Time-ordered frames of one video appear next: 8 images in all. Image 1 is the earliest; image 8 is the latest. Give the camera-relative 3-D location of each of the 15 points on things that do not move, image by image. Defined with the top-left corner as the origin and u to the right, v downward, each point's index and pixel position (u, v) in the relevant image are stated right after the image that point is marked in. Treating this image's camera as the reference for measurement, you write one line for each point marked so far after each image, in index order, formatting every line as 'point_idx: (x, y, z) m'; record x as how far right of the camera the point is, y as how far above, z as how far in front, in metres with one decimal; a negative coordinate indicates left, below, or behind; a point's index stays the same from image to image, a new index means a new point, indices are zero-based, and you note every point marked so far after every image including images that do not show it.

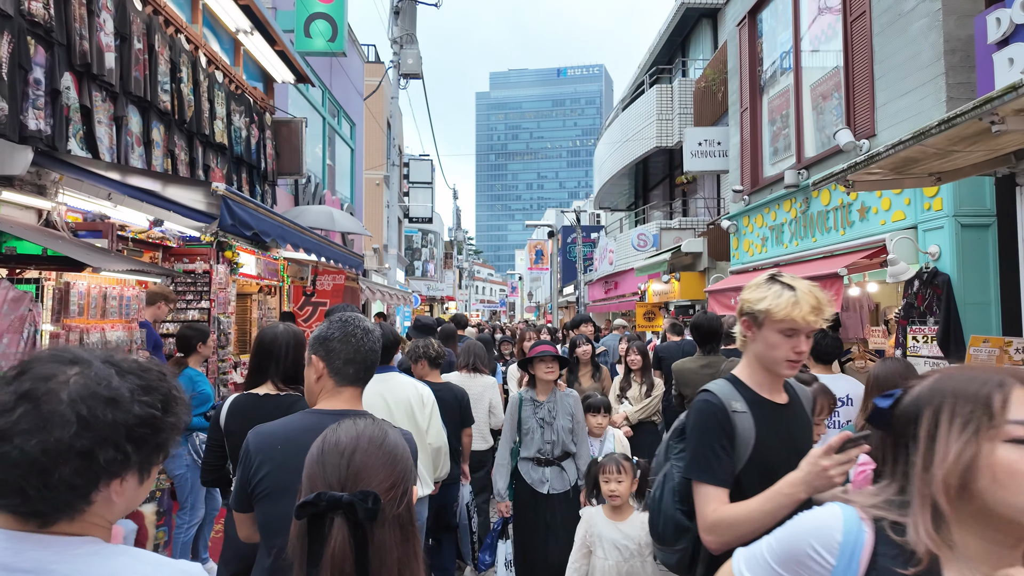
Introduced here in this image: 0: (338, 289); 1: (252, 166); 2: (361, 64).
0: (-2.9, 0.0, +10.1) m
1: (-3.8, +1.8, +8.9) m
2: (-4.3, +6.3, +17.2) m
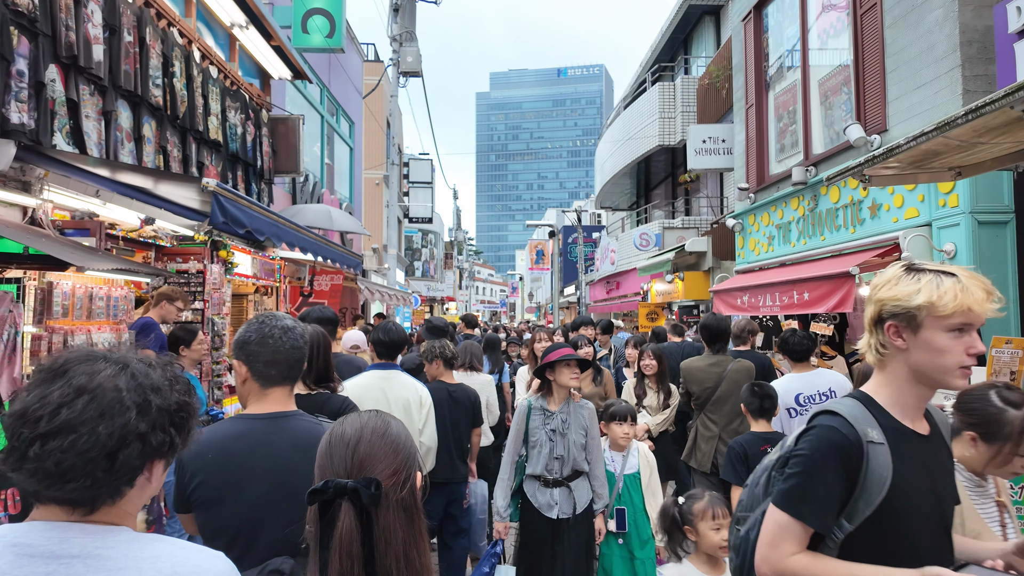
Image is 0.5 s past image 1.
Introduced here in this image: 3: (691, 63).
0: (-2.9, 0.0, +9.9) m
1: (-3.8, +1.8, +8.7) m
2: (-4.3, +6.3, +17.0) m
3: (+5.4, +6.8, +18.3) m
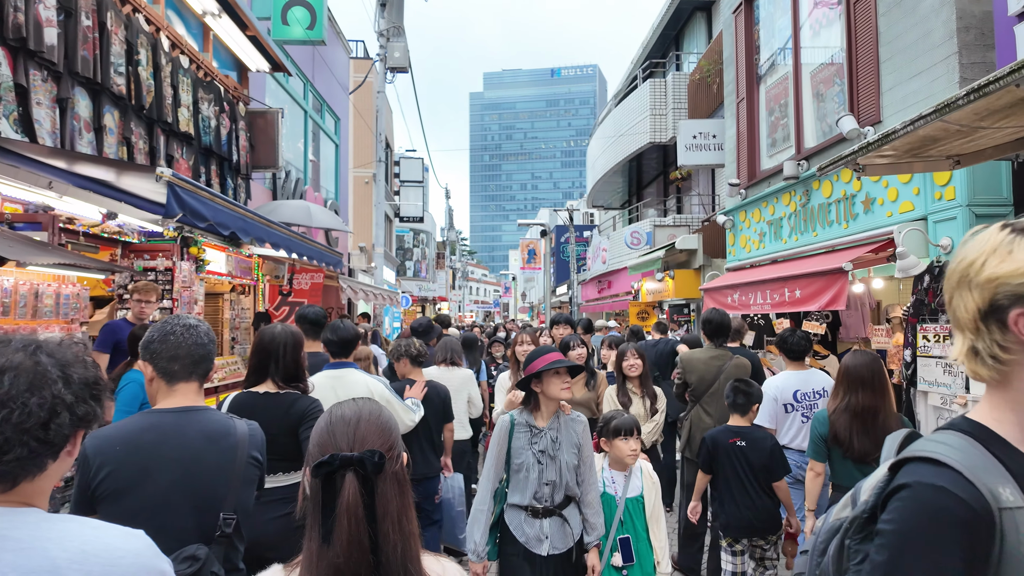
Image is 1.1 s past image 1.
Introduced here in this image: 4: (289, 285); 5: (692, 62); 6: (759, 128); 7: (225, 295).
0: (-3.1, 0.0, +9.6) m
1: (-4.0, +1.8, +8.4) m
2: (-4.6, +6.4, +16.7) m
3: (+5.1, +6.8, +18.1) m
4: (-3.6, +0.1, +9.6) m
5: (+5.2, +6.5, +17.4) m
6: (+3.8, +2.5, +9.4) m
7: (-4.1, -0.1, +8.7) m
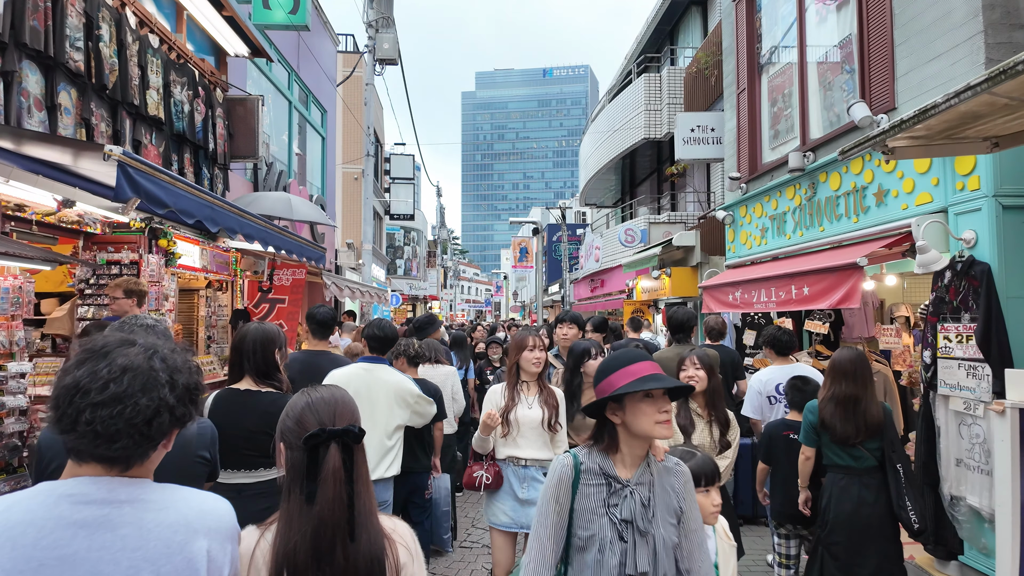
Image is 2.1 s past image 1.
0: (-3.2, 0.0, +9.2) m
1: (-4.1, +1.8, +7.9) m
2: (-4.8, +6.4, +16.2) m
3: (+4.8, +6.8, +17.7) m
4: (-3.7, +0.1, +9.1) m
5: (+4.9, +6.5, +17.1) m
6: (+3.7, +2.5, +9.0) m
7: (-4.2, 0.0, +8.3) m
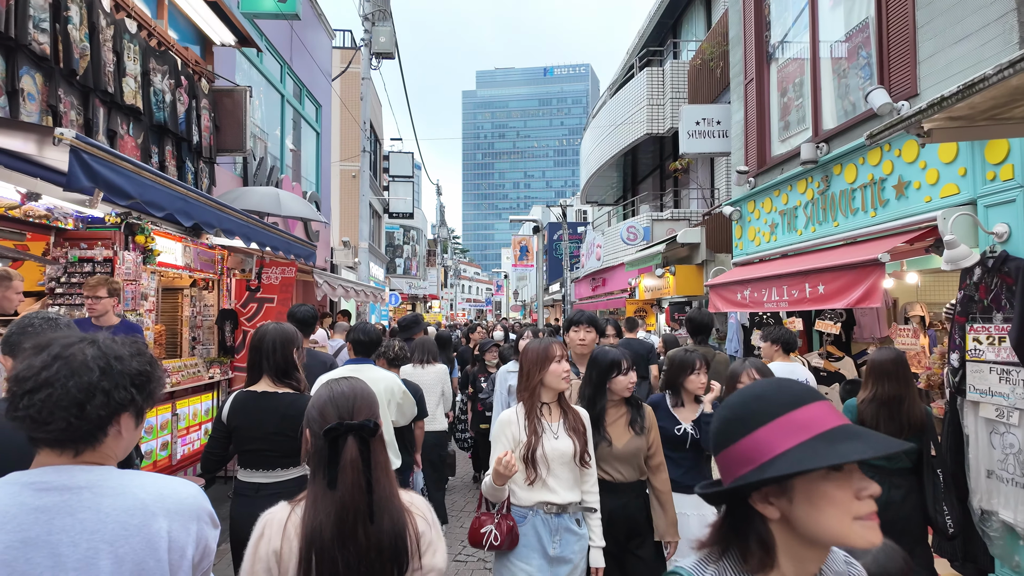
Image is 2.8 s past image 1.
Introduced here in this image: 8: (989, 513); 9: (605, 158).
0: (-3.3, +0.1, +8.8) m
1: (-4.1, +1.9, +7.6) m
2: (-4.8, +6.4, +15.8) m
3: (+4.8, +6.9, +17.4) m
4: (-3.7, +0.1, +8.8) m
5: (+4.9, +6.6, +16.7) m
6: (+3.7, +2.5, +8.6) m
7: (-4.3, 0.0, +7.9) m
8: (+3.6, -1.7, +4.6) m
9: (+2.9, +4.1, +19.0) m
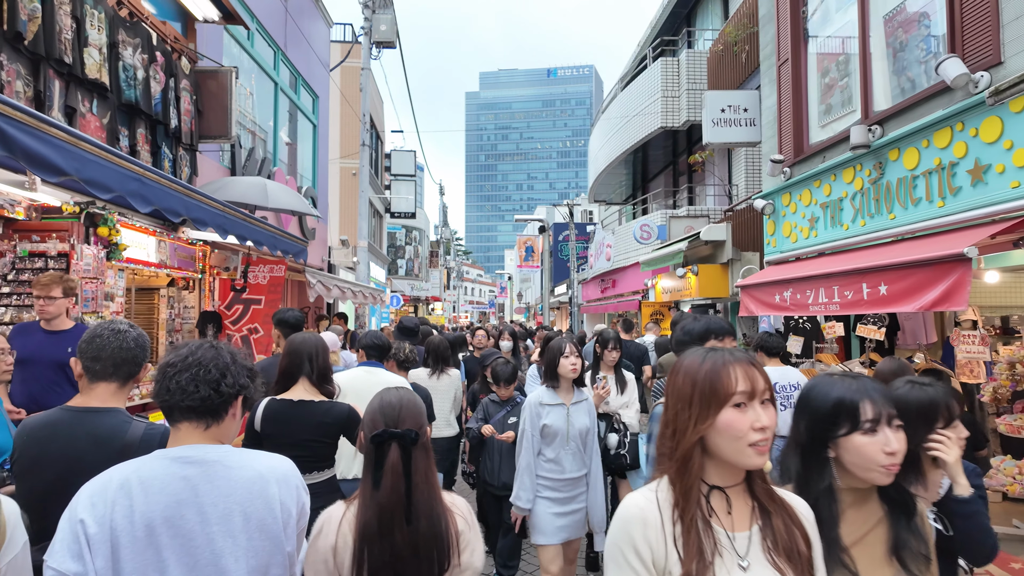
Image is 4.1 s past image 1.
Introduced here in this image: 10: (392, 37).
0: (-3.1, +0.1, +8.0) m
1: (-4.0, +1.9, +6.8) m
2: (-4.7, +6.4, +15.1) m
3: (+5.0, +6.8, +16.6) m
4: (-3.6, +0.1, +8.0) m
5: (+5.1, +6.5, +15.9) m
6: (+3.8, +2.5, +7.8) m
7: (-4.1, 0.0, +7.1) m
8: (+3.8, -1.7, +3.8) m
9: (+3.1, +4.0, +18.2) m
10: (-3.0, +6.3, +15.2) m
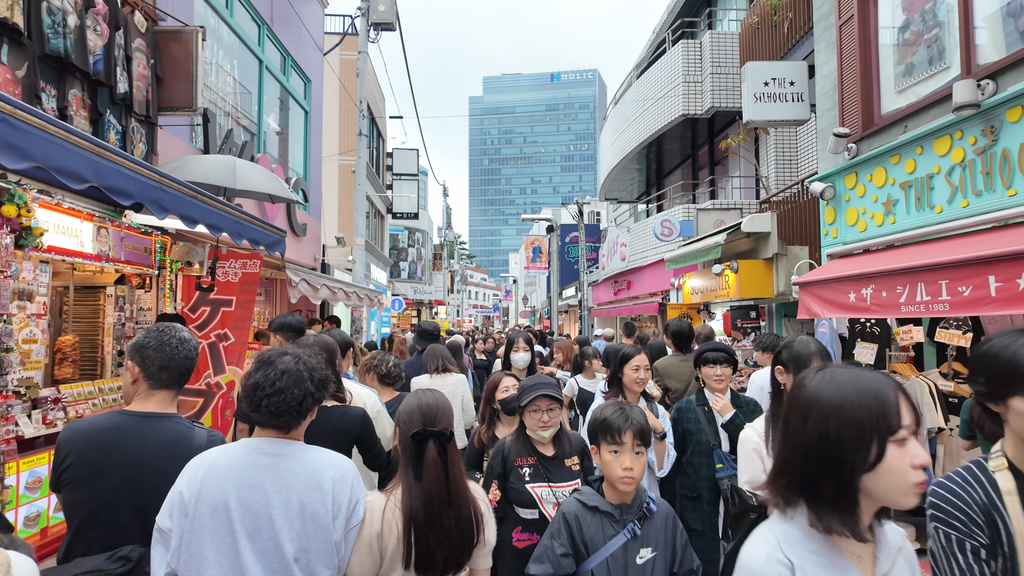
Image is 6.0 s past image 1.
0: (-2.9, +0.1, +6.8) m
1: (-3.8, +1.9, +5.6) m
2: (-4.4, +6.4, +13.9) m
3: (+5.2, +6.8, +15.4) m
4: (-3.4, +0.1, +6.8) m
5: (+5.3, +6.5, +14.7) m
6: (+4.0, +2.5, +6.6) m
7: (-4.0, 0.0, +5.9) m
8: (+3.9, -1.7, +2.5) m
9: (+3.3, +4.0, +17.0) m
10: (-2.8, +6.2, +14.0) m
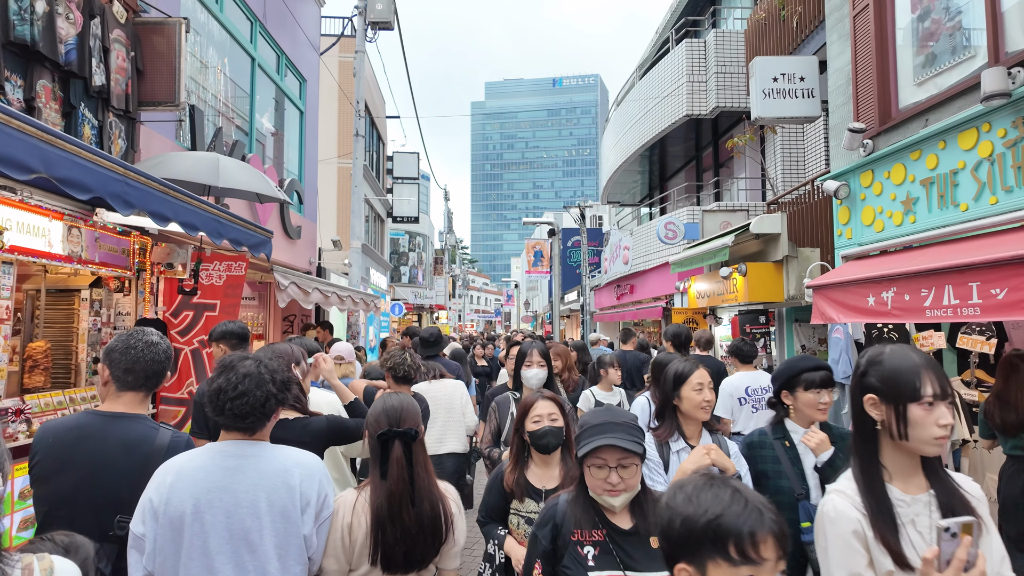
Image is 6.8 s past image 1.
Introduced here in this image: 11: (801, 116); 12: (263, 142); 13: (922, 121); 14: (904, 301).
0: (-3.0, 0.0, +6.5) m
1: (-3.8, +1.9, +5.3) m
2: (-4.4, +6.3, +13.7) m
3: (+5.2, +6.7, +15.1) m
4: (-3.4, +0.1, +6.5) m
5: (+5.3, +6.4, +14.4) m
6: (+4.0, +2.5, +6.3) m
7: (-4.0, 0.0, +5.6) m
8: (+3.9, -1.7, +2.2) m
9: (+3.4, +3.9, +16.7) m
10: (-2.8, +6.2, +13.7) m
11: (+3.9, +2.3, +8.2) m
12: (-4.6, +2.7, +11.1) m
13: (+3.9, +1.6, +5.8) m
14: (+3.3, -0.1, +5.3) m
